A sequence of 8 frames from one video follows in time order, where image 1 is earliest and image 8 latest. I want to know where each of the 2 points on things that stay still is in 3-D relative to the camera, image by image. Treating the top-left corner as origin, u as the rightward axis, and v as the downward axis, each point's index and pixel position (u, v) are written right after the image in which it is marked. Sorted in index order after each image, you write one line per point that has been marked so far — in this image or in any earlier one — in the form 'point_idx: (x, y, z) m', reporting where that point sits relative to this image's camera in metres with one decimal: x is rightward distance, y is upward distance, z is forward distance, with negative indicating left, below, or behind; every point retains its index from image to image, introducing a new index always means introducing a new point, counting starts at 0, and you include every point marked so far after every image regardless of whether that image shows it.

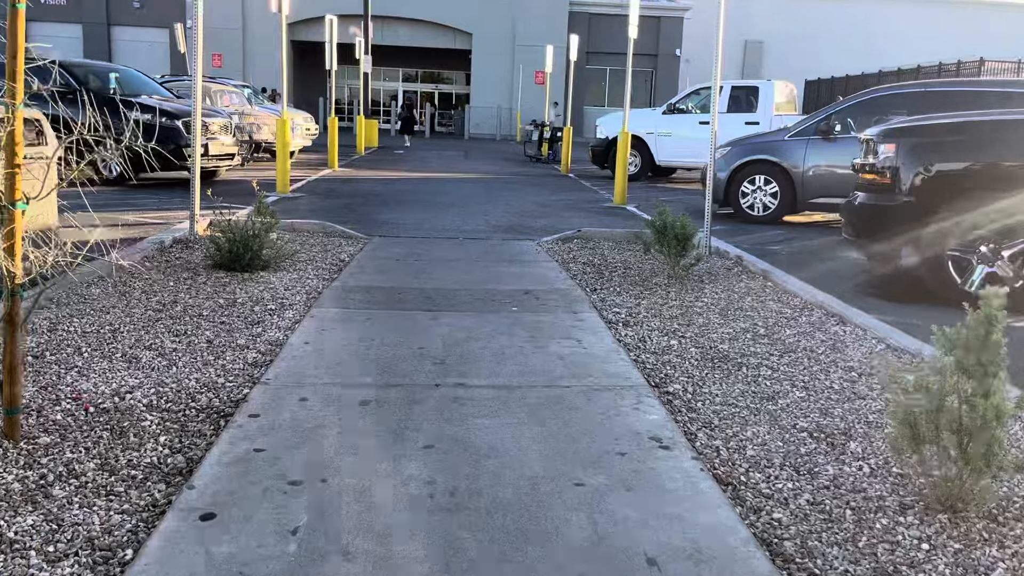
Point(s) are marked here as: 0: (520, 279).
0: (+0.1, +0.1, +6.7) m
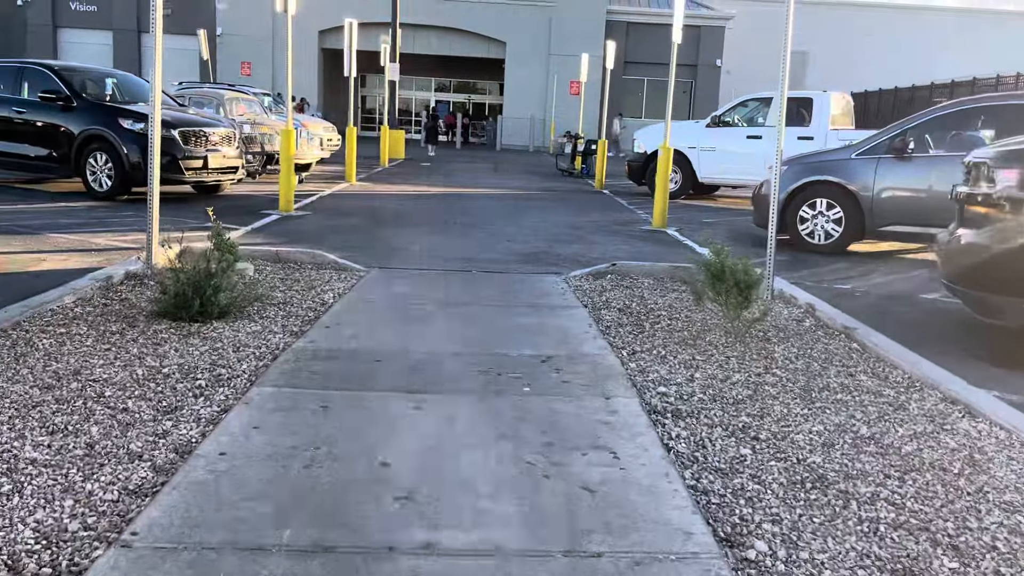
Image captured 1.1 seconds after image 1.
0: (+0.2, -0.3, +5.3) m
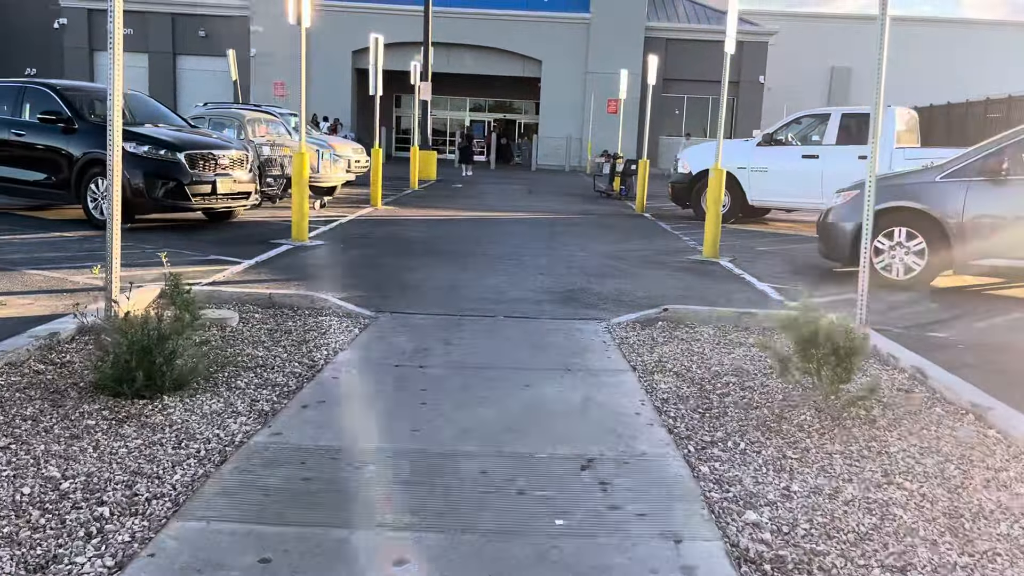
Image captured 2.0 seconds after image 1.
0: (+0.3, -0.6, +4.0) m
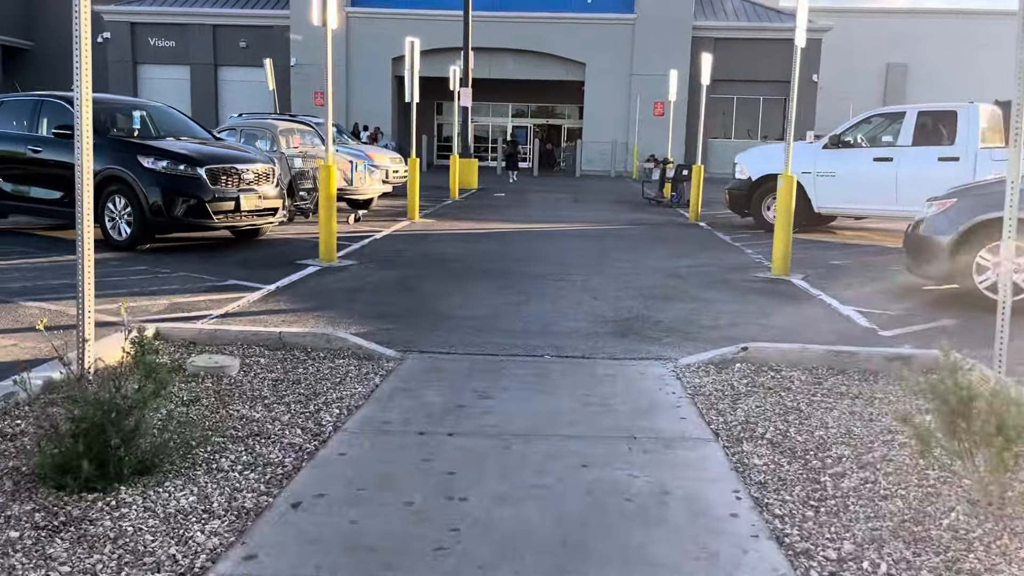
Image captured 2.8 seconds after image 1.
0: (+0.5, -0.9, +3.0) m
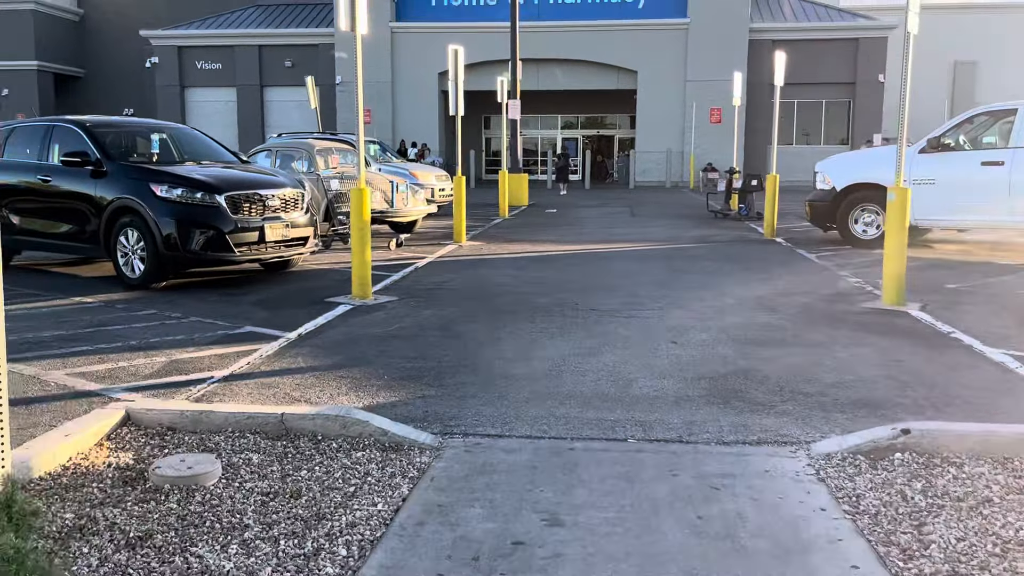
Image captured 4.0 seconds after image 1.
0: (+0.7, -1.2, +1.5) m
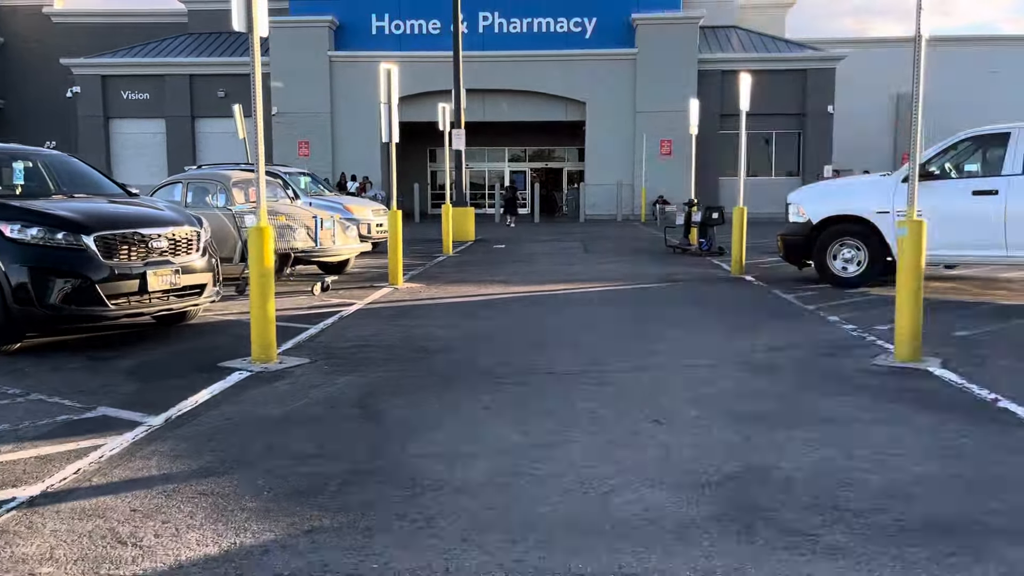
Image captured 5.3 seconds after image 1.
0: (+0.6, -1.4, -0.1) m
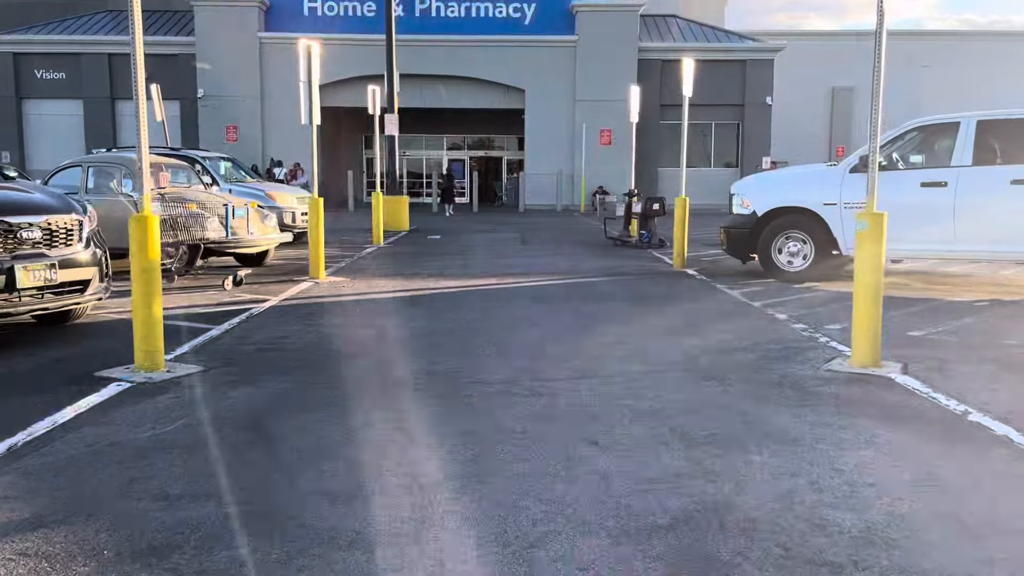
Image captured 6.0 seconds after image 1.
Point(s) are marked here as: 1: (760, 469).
0: (+0.6, -1.4, -0.8) m
1: (+1.3, -0.9, +4.2) m
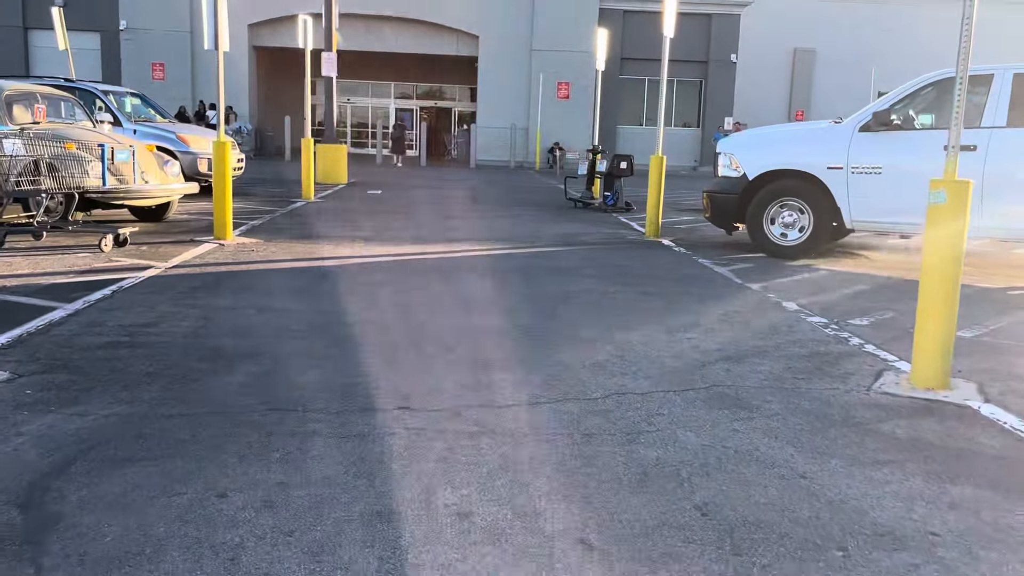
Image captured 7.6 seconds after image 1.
0: (+0.7, -1.7, -2.5) m
1: (+1.1, -1.0, +2.5) m
